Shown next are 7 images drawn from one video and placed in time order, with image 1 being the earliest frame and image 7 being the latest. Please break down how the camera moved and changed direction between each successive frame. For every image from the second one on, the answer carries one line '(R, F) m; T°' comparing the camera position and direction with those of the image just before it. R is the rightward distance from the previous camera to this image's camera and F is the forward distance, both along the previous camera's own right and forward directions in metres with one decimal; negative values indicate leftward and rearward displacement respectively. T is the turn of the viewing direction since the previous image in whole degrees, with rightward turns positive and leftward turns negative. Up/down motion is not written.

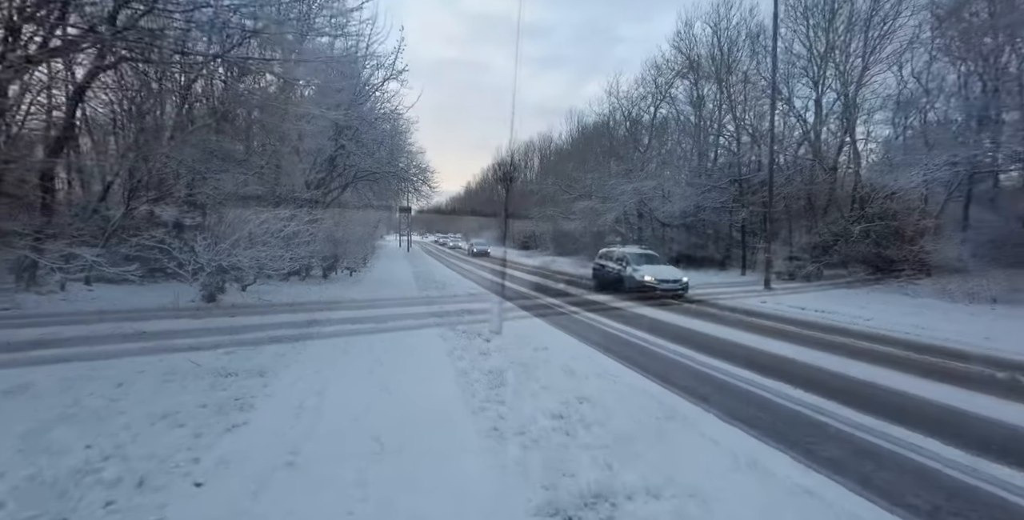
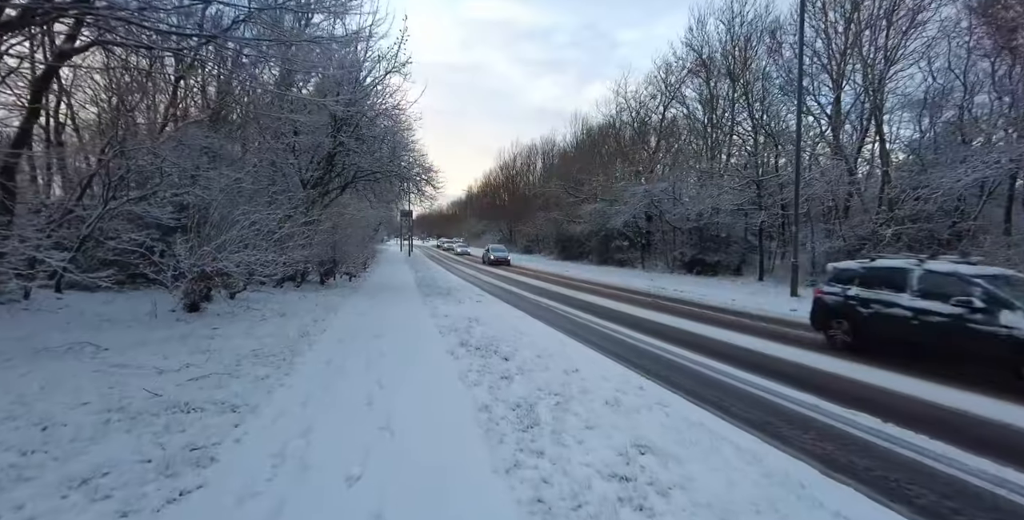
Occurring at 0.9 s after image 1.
(-0.3, +0.9) m; 0°
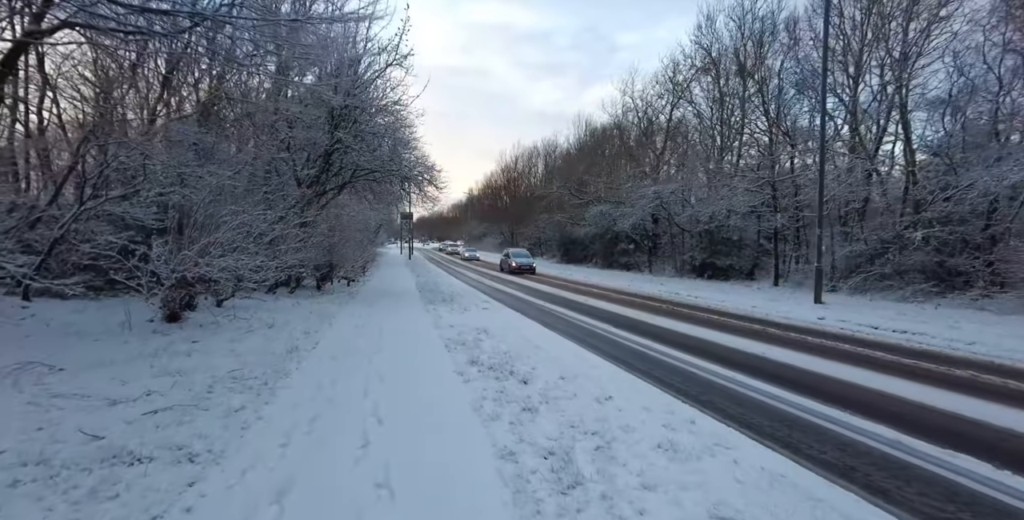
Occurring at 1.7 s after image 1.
(-0.2, +0.8) m; 0°
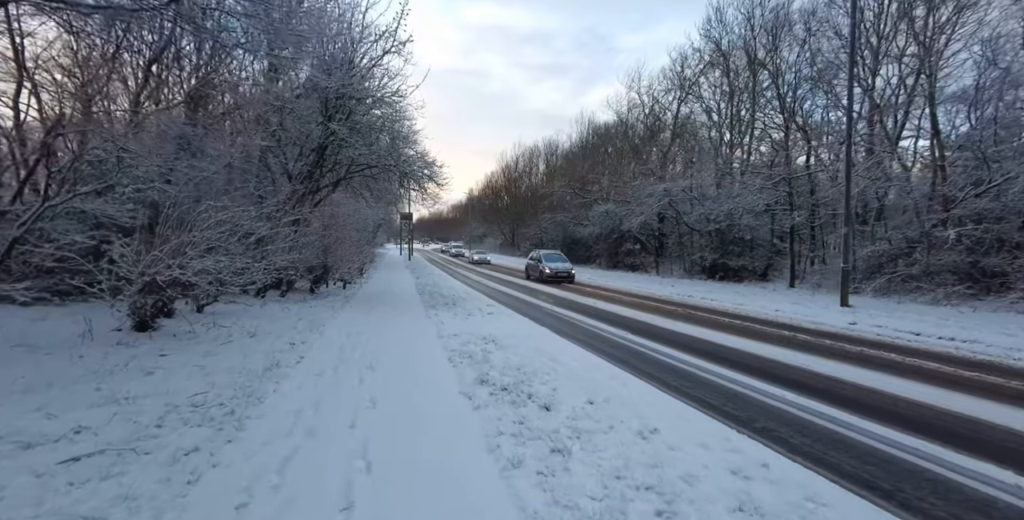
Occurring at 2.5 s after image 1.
(-0.2, +0.8) m; 0°
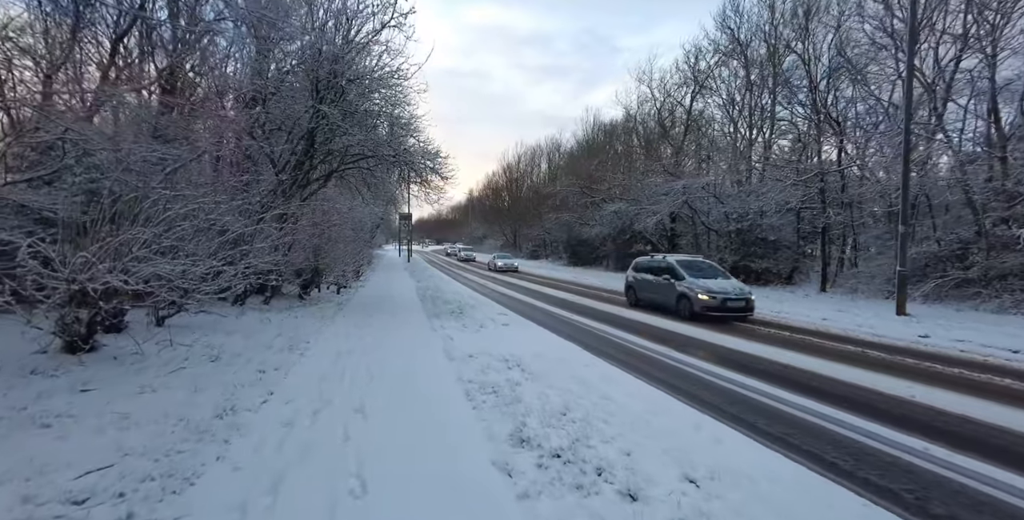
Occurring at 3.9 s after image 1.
(-0.4, +1.4) m; 0°
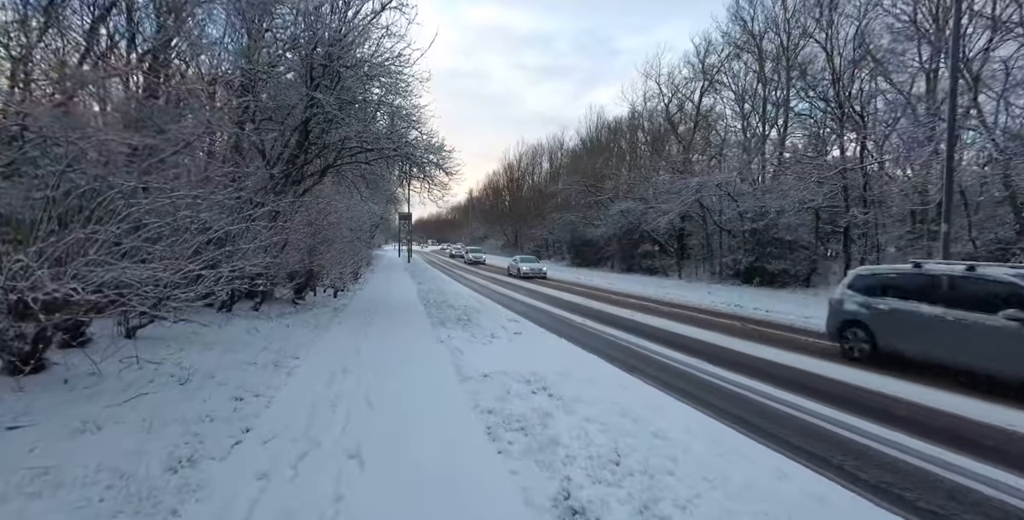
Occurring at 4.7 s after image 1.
(-0.3, +0.8) m; 0°
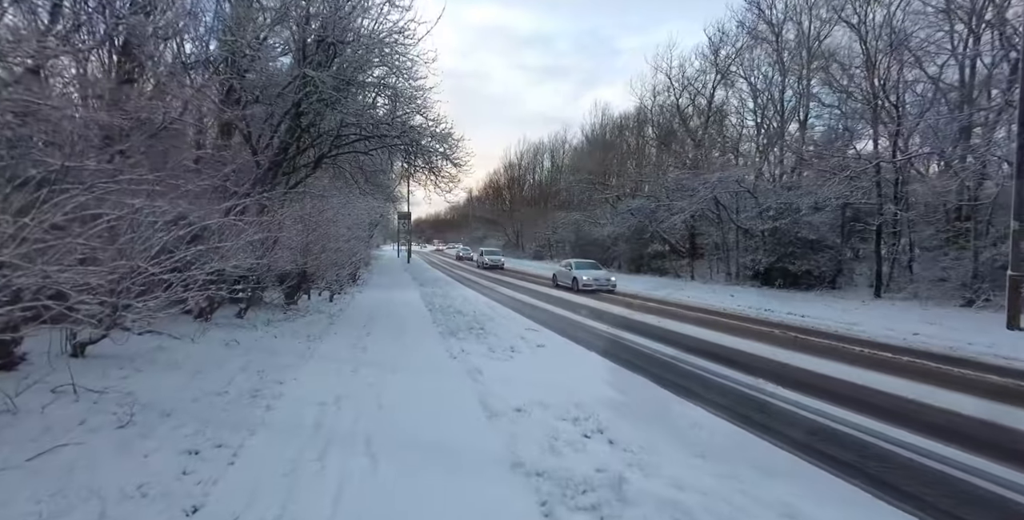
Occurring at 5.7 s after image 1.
(-0.4, +1.1) m; 0°
